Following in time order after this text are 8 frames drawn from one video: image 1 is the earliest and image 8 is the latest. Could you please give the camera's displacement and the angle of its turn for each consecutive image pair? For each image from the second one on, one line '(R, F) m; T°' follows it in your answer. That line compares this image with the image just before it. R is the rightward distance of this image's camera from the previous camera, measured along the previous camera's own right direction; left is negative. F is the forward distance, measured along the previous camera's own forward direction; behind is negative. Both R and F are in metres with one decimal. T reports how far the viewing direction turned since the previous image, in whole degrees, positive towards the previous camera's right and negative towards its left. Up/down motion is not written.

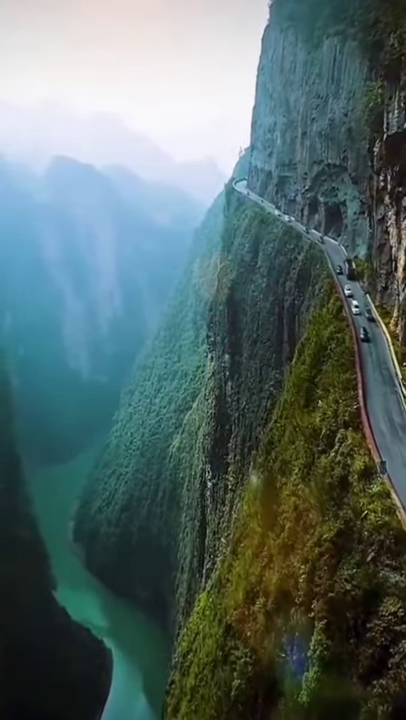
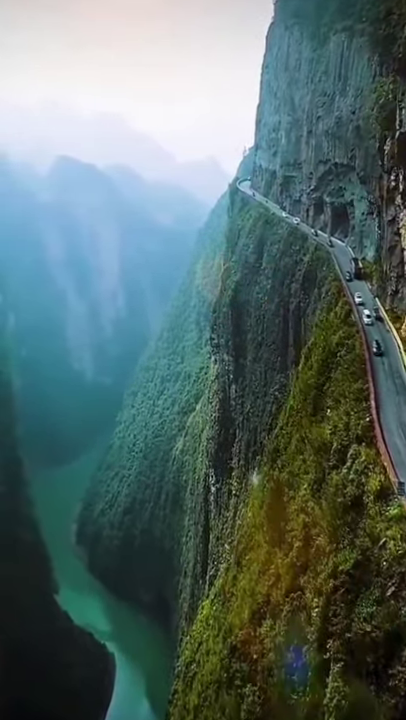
(0.0, +0.7) m; 0°
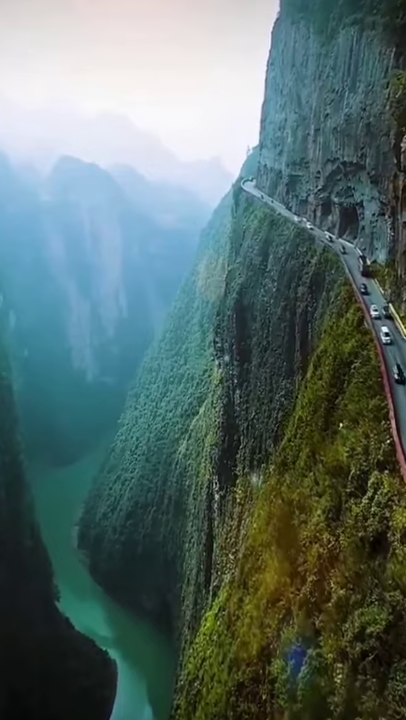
(0.0, +1.1) m; 0°
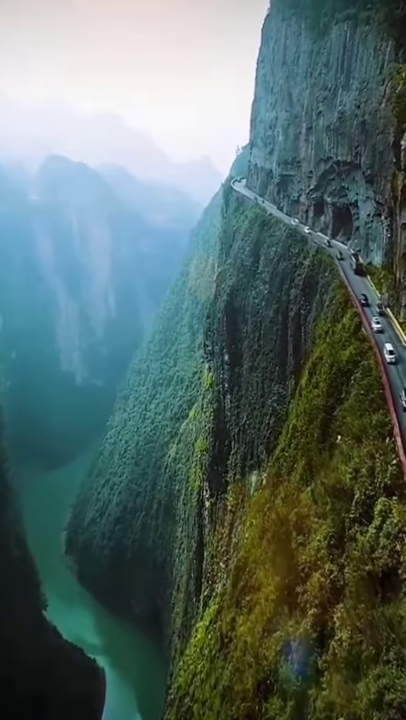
(0.0, +1.0) m; +1°
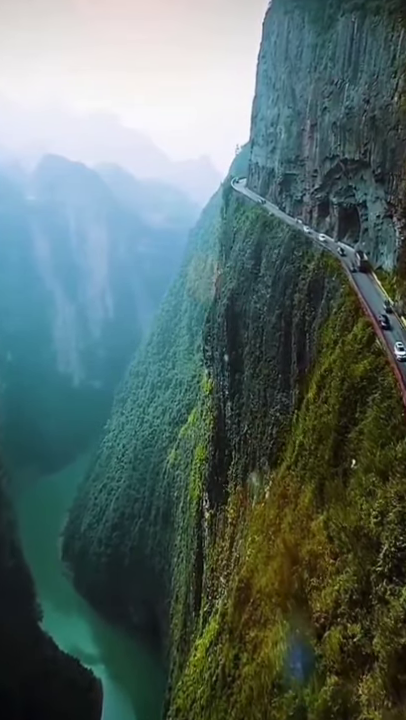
(-0.1, +1.5) m; 0°
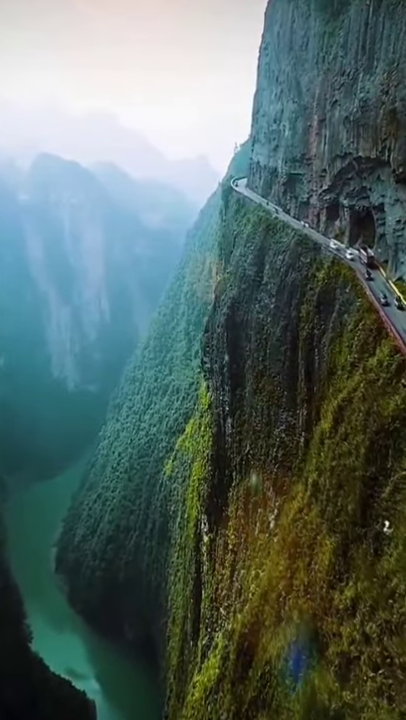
(-0.1, +2.7) m; 0°
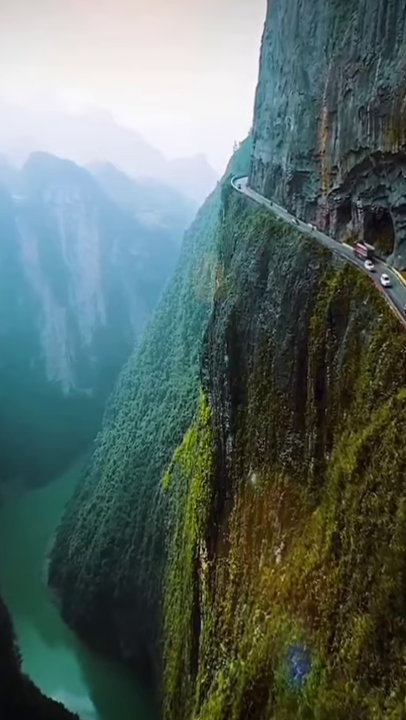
(0.0, +2.8) m; 0°
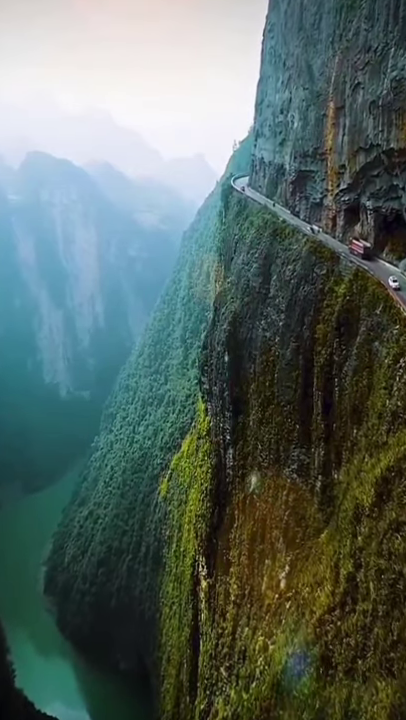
(0.0, +1.6) m; 0°
